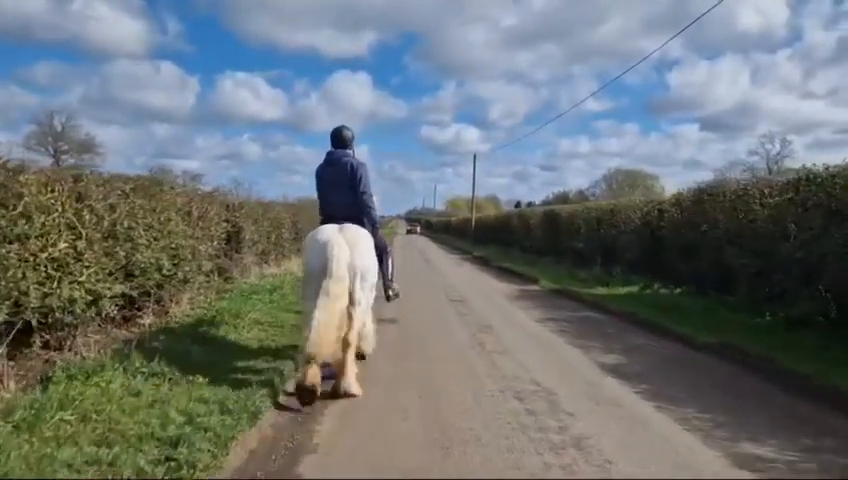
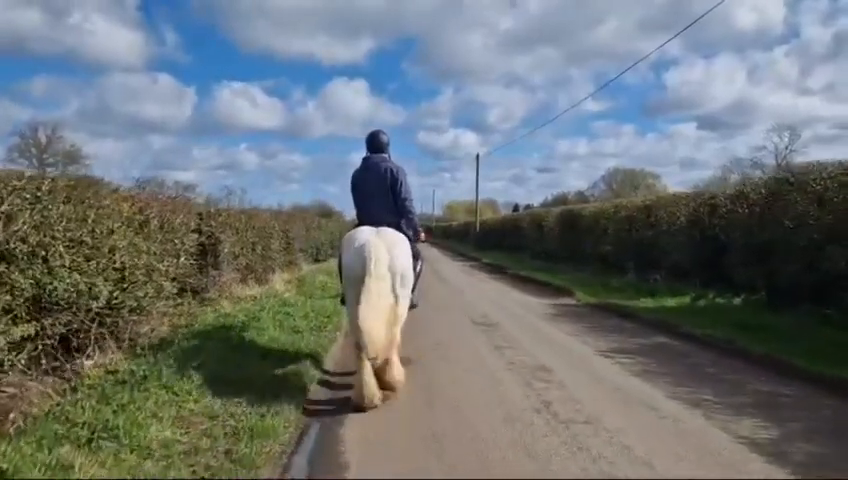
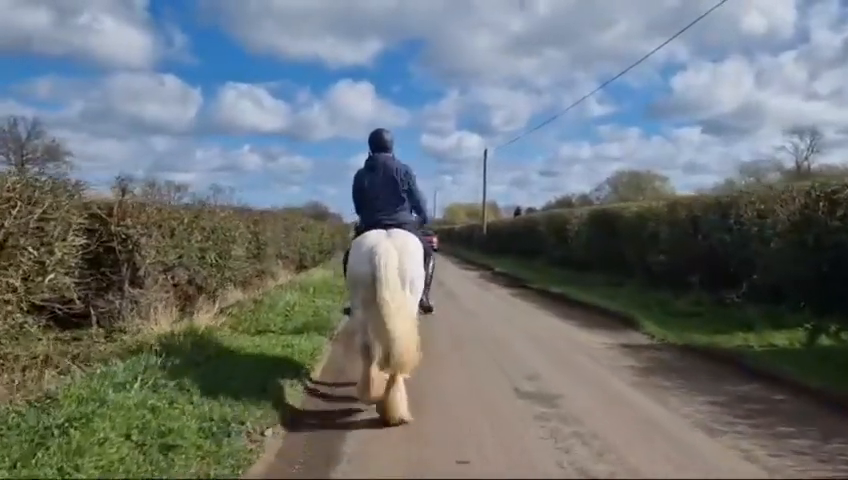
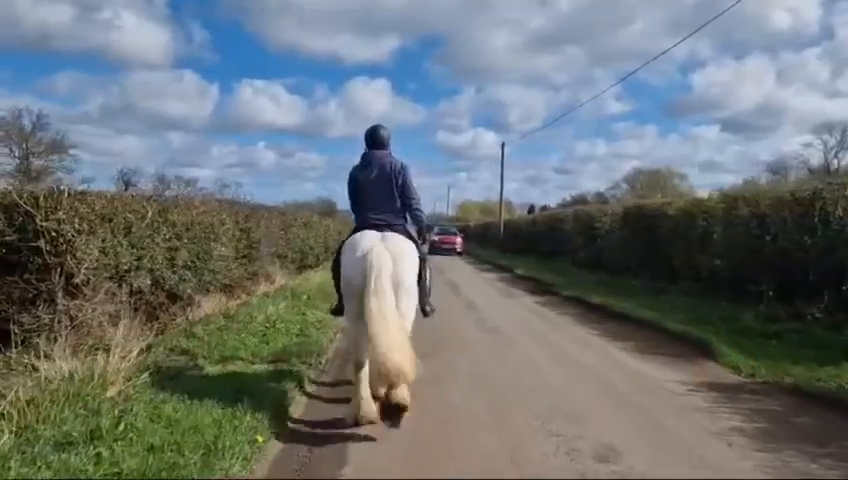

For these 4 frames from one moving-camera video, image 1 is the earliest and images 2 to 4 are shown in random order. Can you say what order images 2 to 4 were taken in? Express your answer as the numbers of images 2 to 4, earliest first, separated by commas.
2, 3, 4
